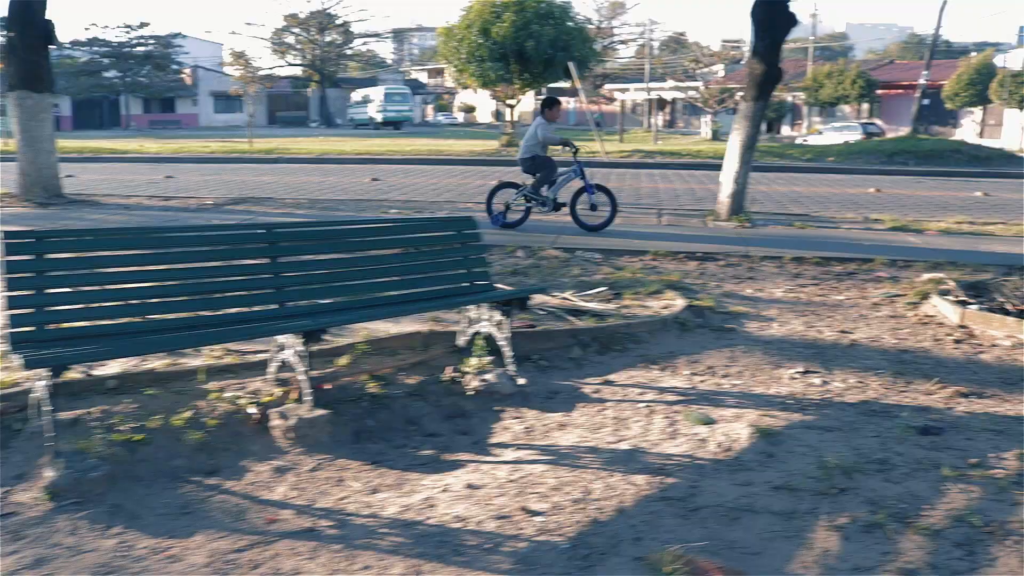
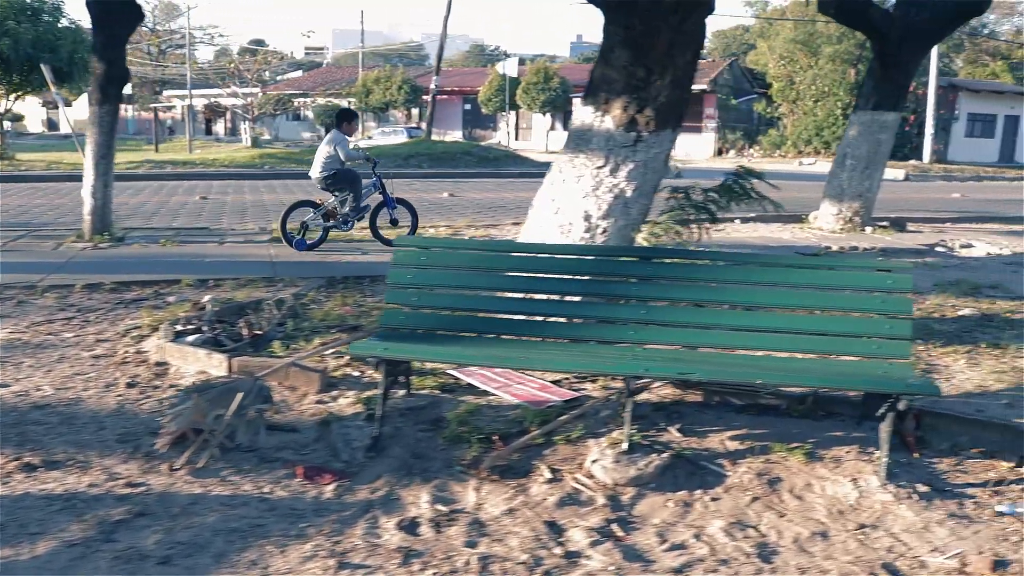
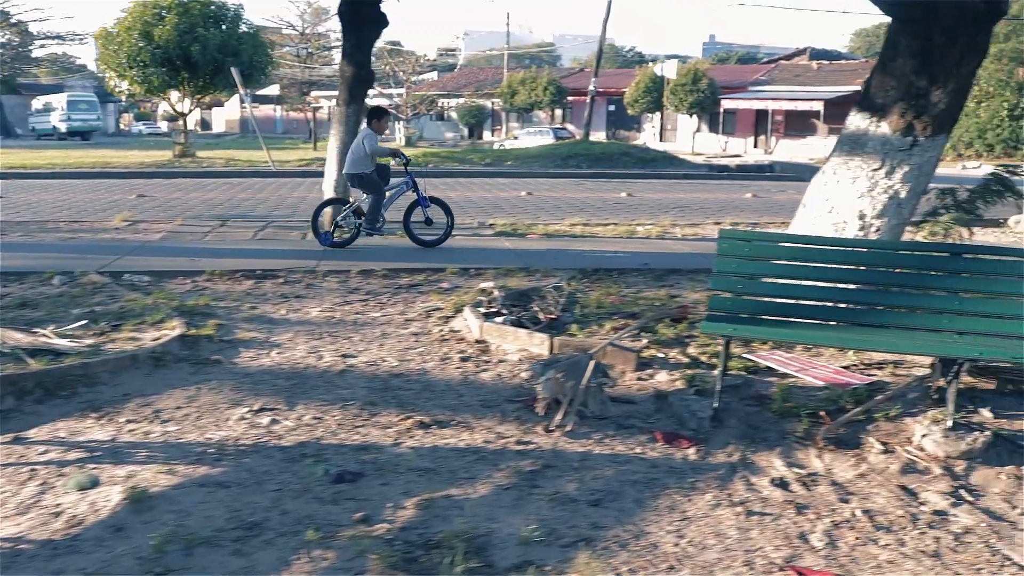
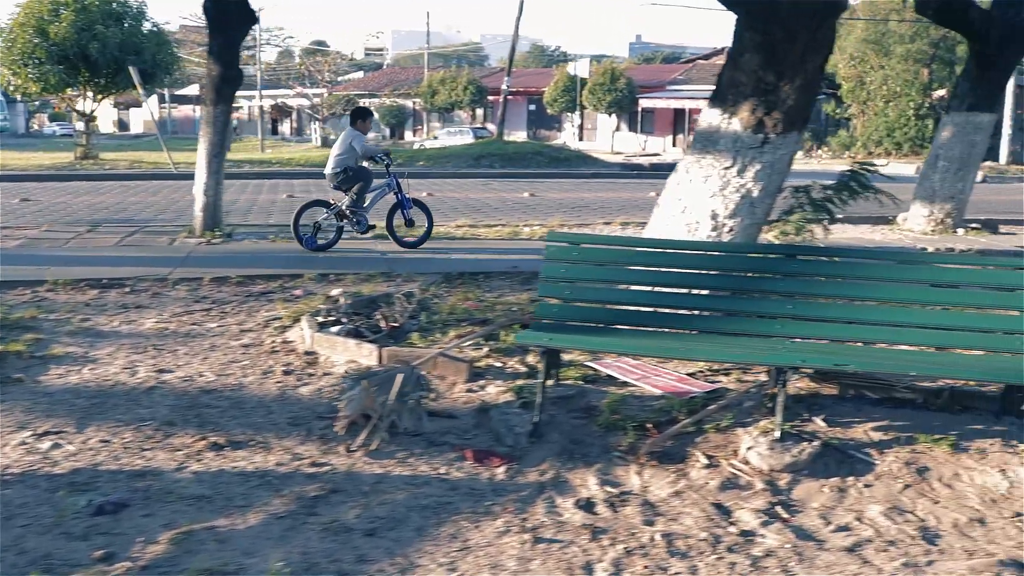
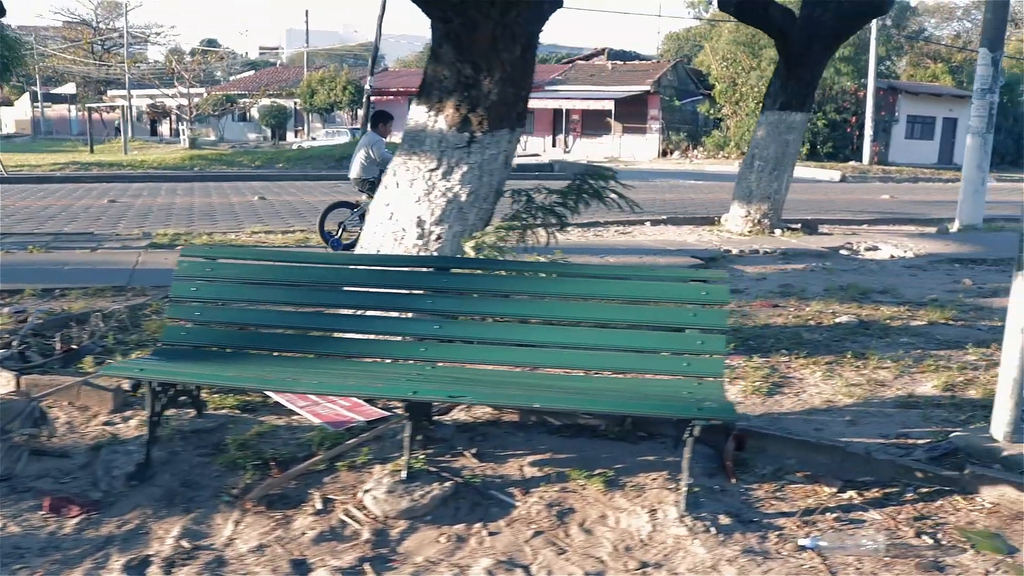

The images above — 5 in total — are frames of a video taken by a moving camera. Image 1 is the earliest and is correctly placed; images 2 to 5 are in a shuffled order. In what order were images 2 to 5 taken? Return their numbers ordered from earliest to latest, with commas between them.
3, 4, 2, 5
